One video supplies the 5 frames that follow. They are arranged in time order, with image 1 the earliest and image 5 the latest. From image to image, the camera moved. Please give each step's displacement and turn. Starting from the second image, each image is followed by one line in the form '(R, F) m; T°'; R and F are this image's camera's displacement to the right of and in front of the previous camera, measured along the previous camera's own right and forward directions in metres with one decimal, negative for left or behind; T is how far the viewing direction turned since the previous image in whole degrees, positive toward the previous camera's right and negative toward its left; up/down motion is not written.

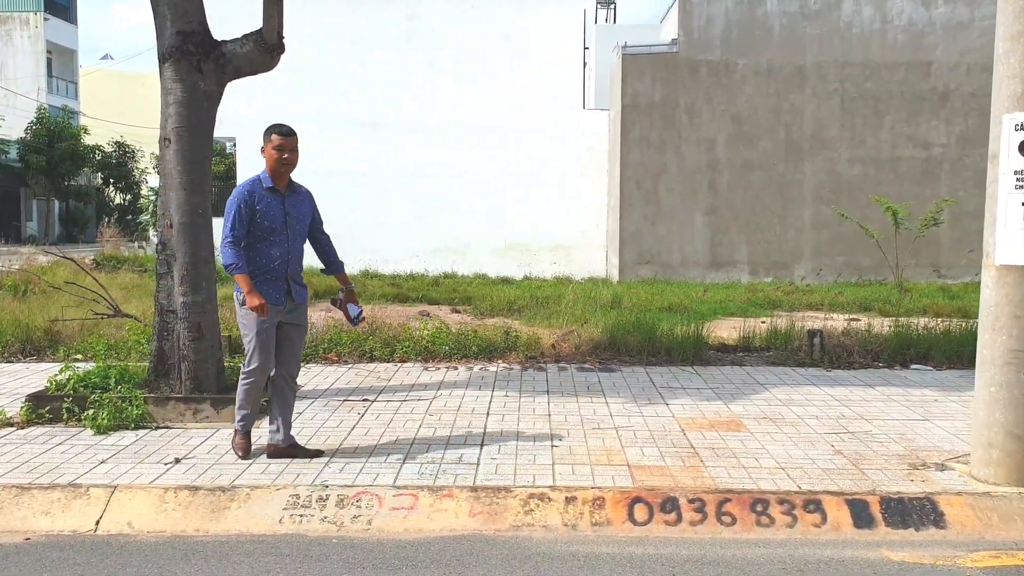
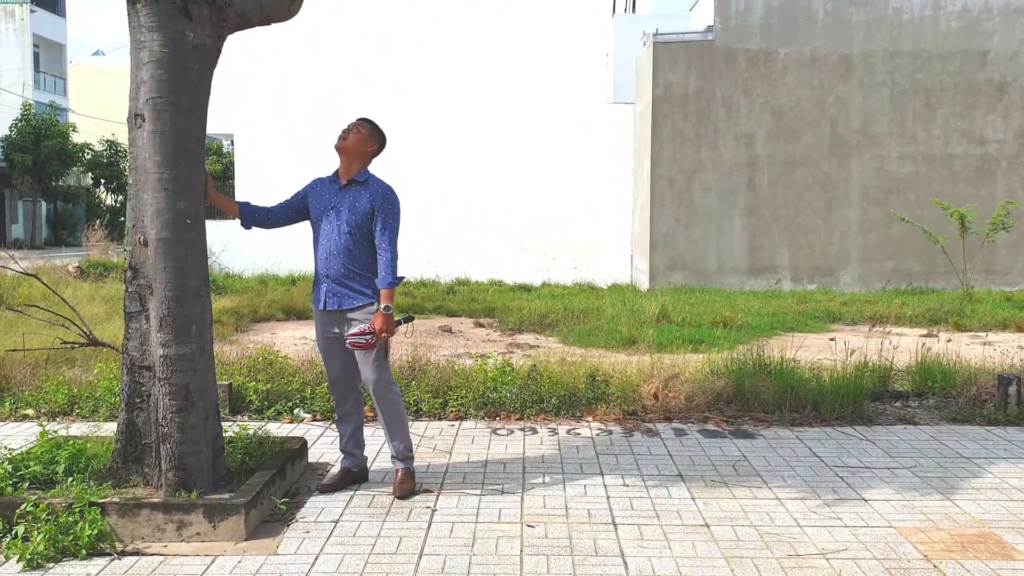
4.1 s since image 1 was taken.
(-0.7, +1.8) m; 0°
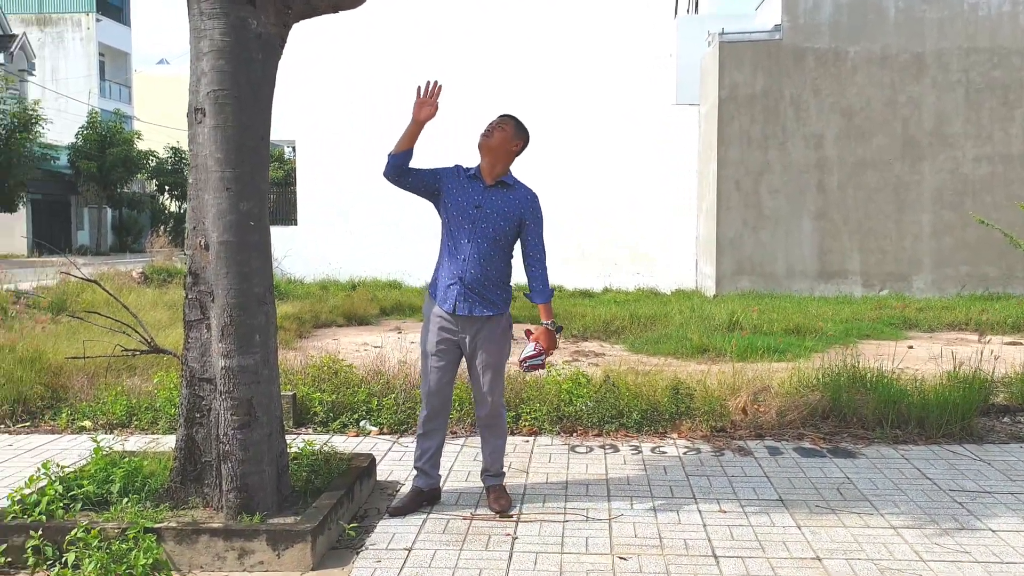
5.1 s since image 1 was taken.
(-0.2, +0.4) m; -4°
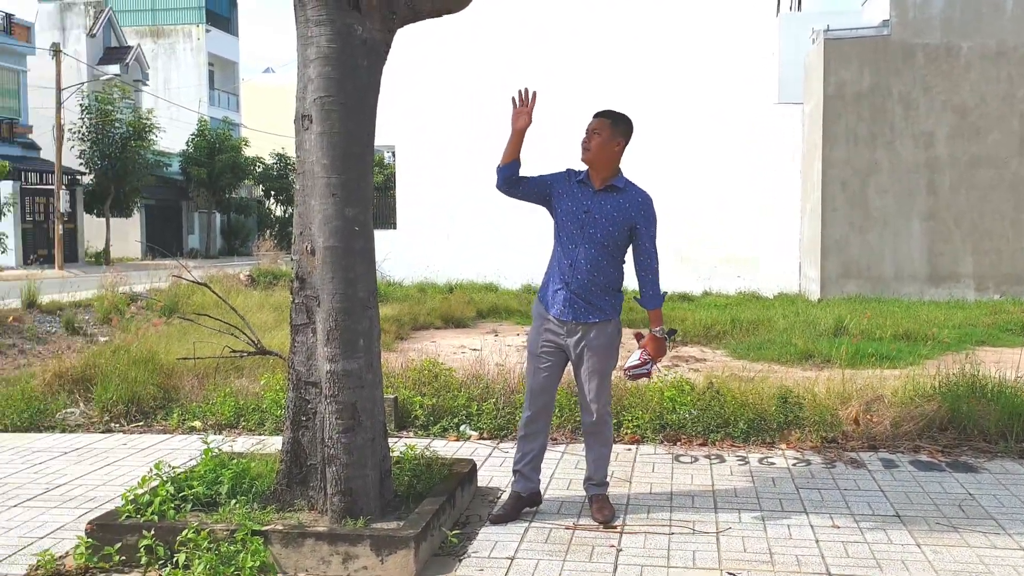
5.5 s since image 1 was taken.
(0.0, +0.1) m; -7°
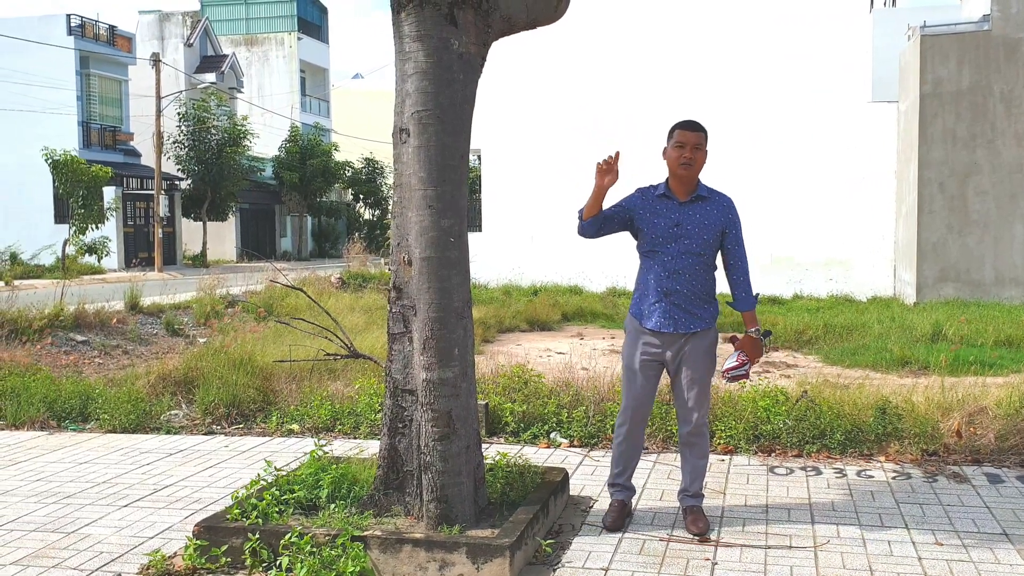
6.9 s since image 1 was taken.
(-0.1, 0.0) m; -6°
